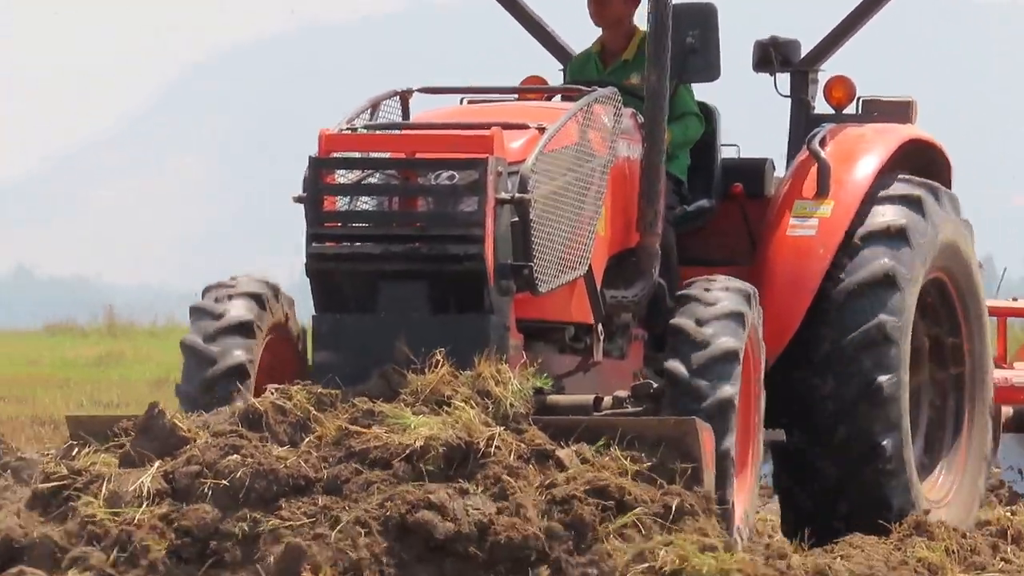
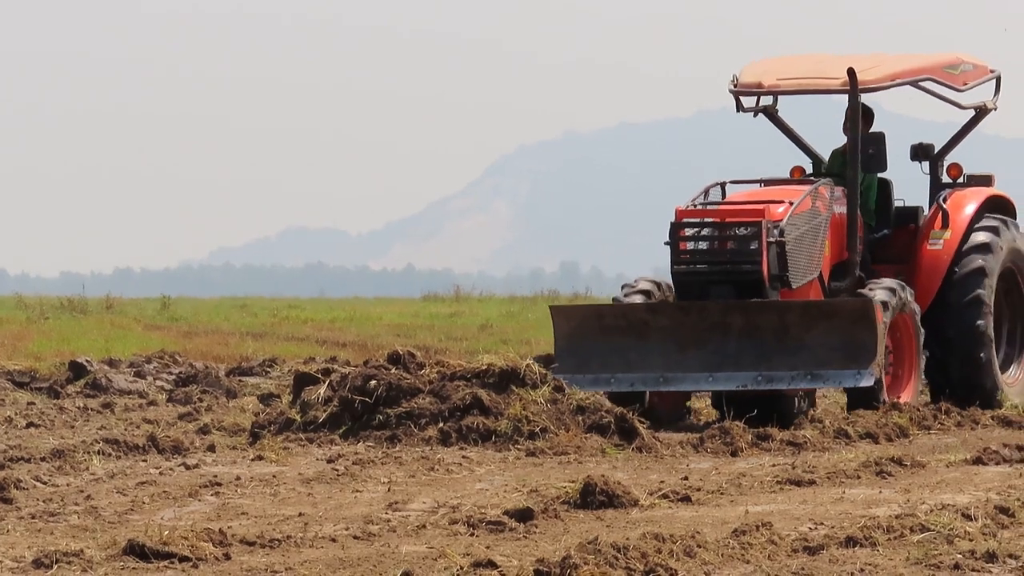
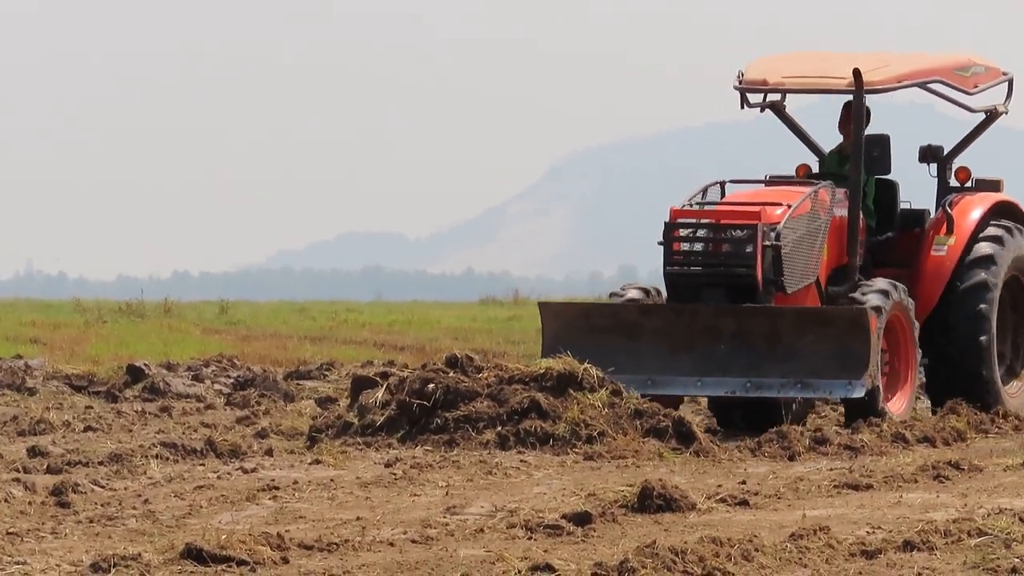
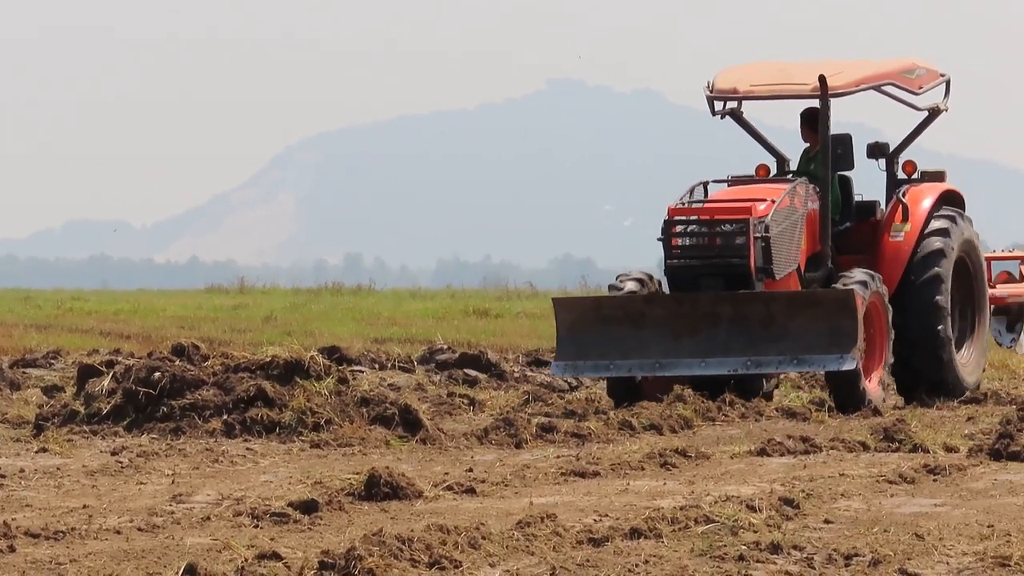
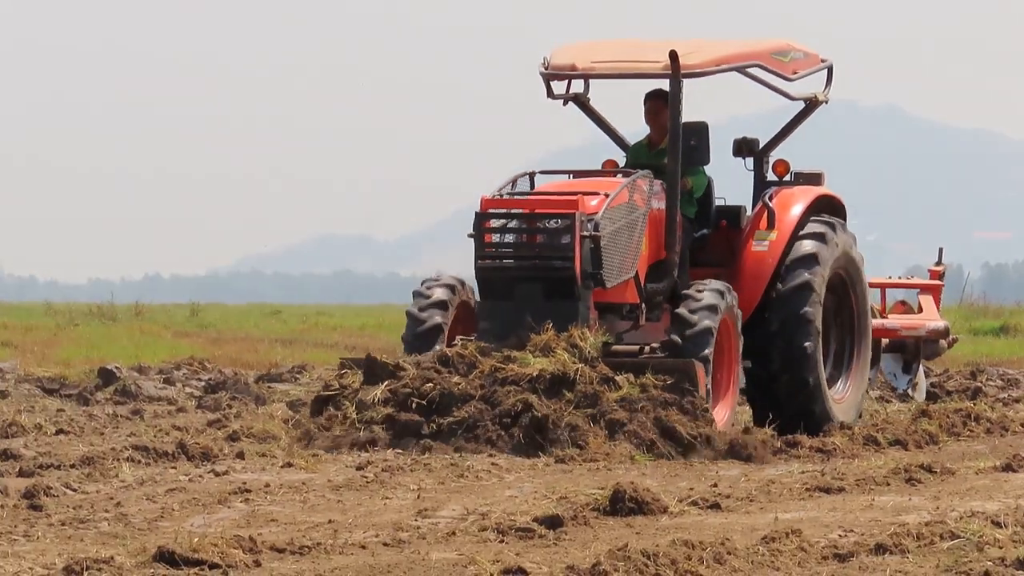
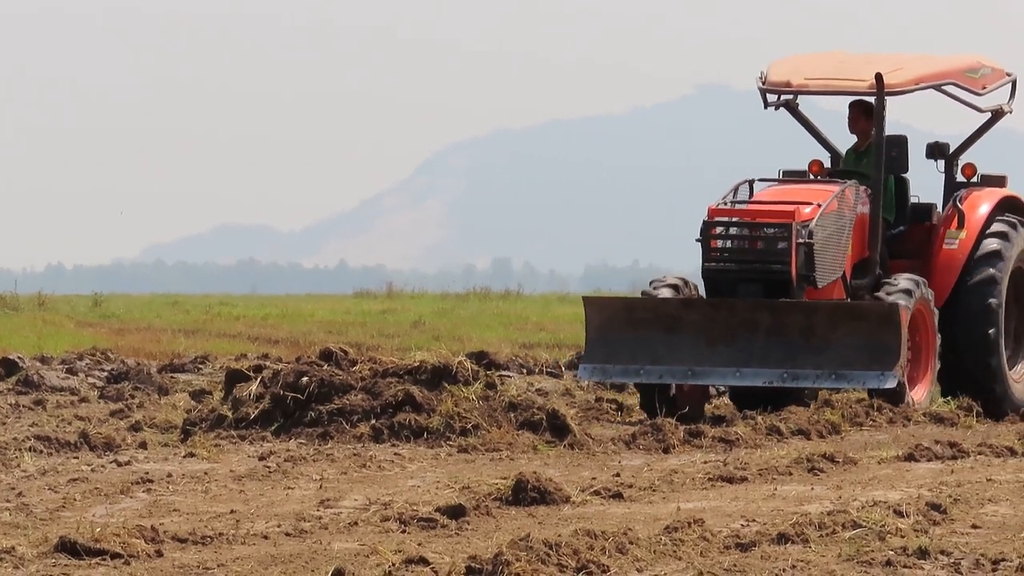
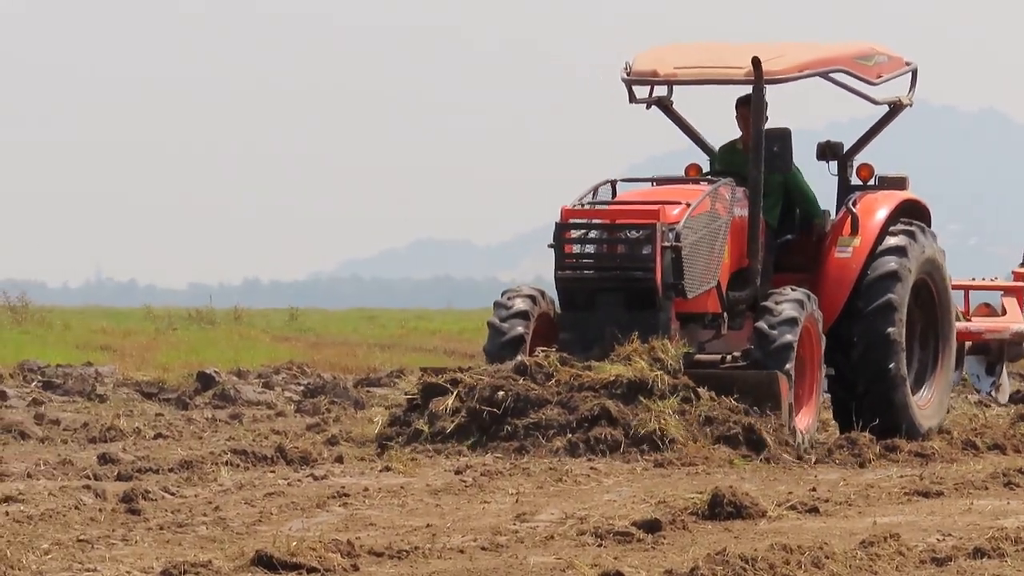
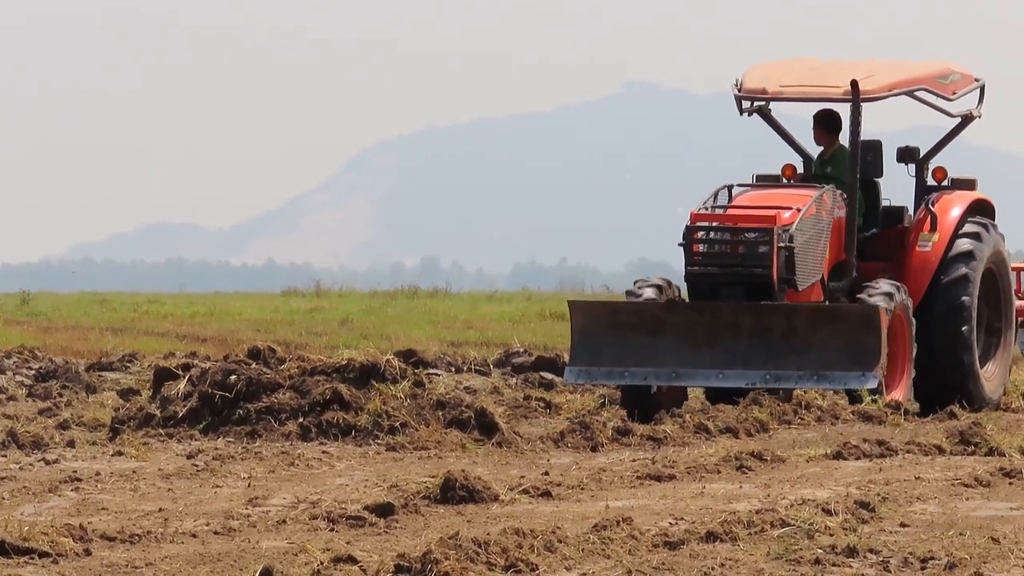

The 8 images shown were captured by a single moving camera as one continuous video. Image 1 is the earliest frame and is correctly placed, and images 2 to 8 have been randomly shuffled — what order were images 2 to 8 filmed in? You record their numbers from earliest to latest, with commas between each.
5, 7, 3, 2, 6, 8, 4
